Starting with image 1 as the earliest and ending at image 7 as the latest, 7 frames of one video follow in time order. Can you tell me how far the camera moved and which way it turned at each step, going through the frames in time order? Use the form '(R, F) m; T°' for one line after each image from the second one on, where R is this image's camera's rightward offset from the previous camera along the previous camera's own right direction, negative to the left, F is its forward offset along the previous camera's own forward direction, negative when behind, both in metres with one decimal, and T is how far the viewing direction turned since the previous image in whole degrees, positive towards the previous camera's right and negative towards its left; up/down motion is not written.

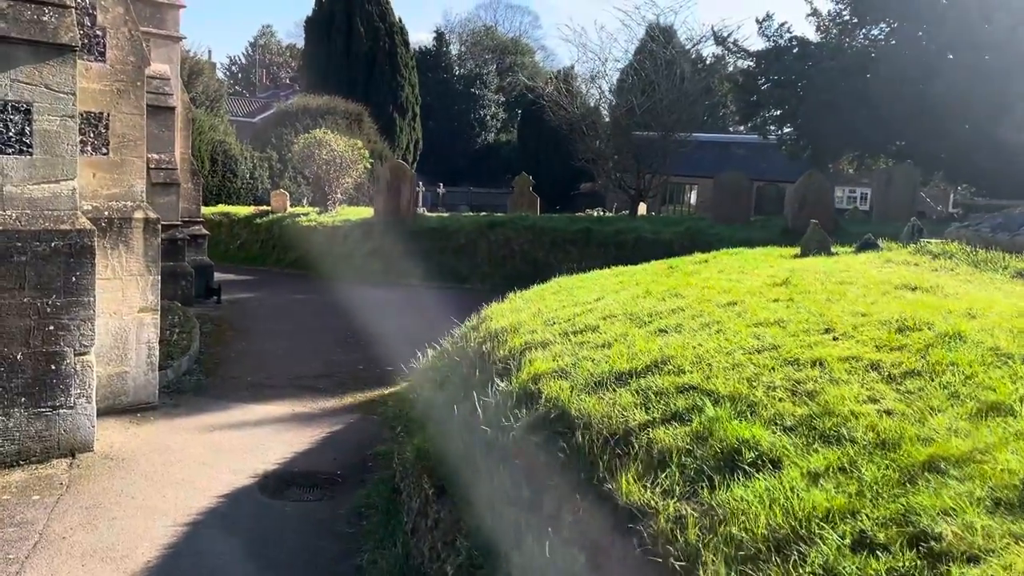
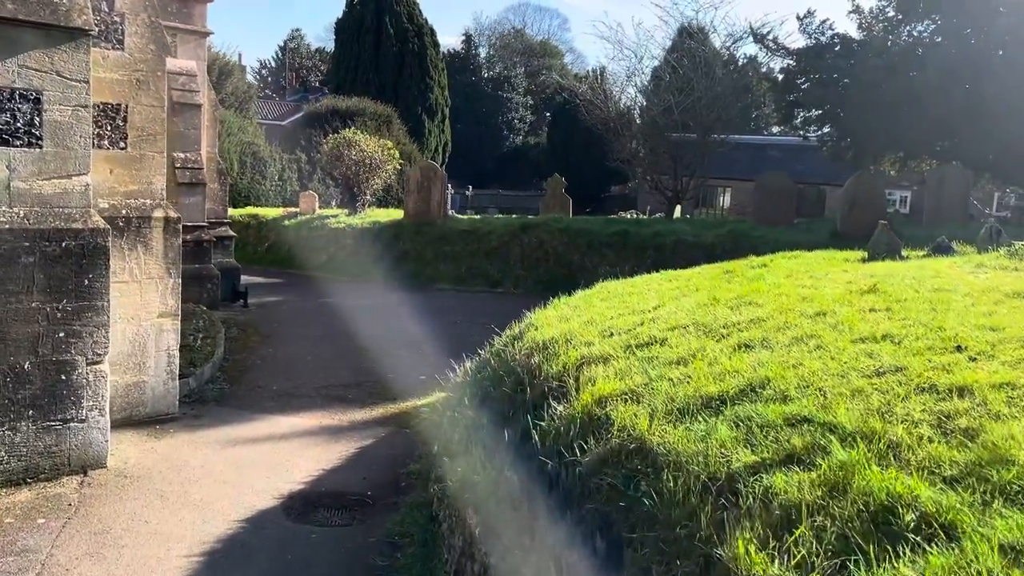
(-0.1, +0.5) m; -2°
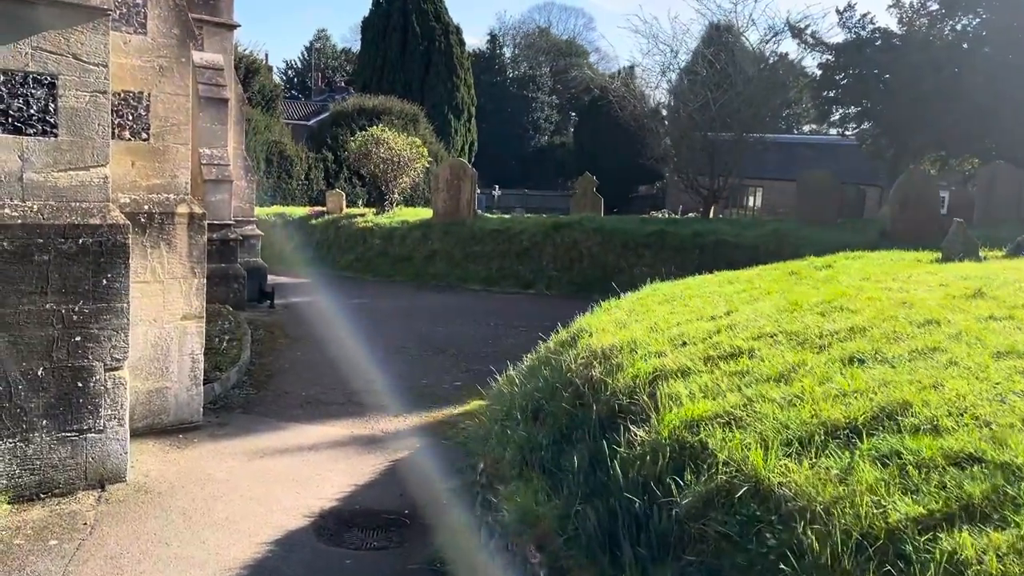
(-0.2, +0.5) m; -2°
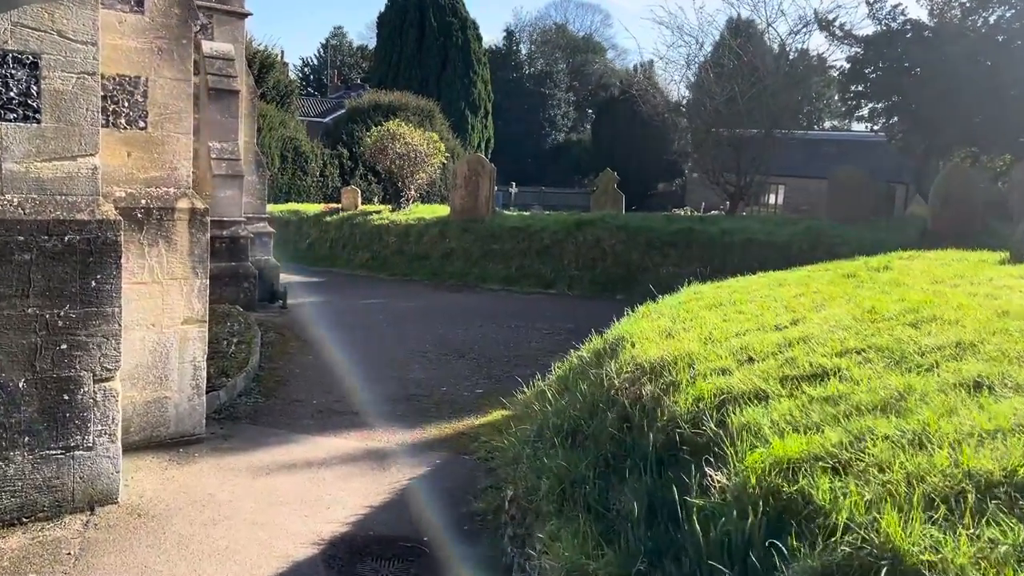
(-0.1, +0.5) m; -1°
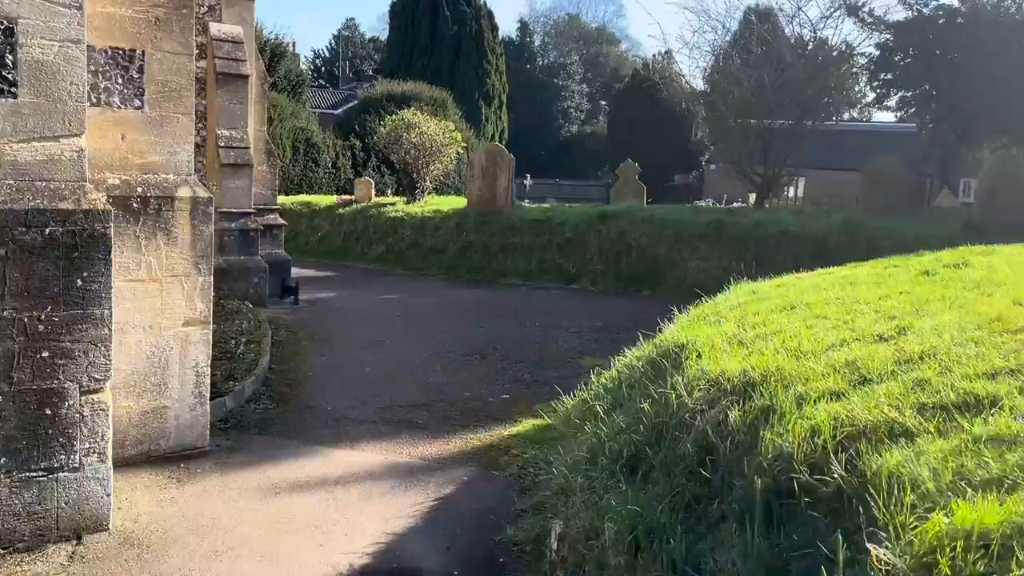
(-0.2, +0.6) m; -1°
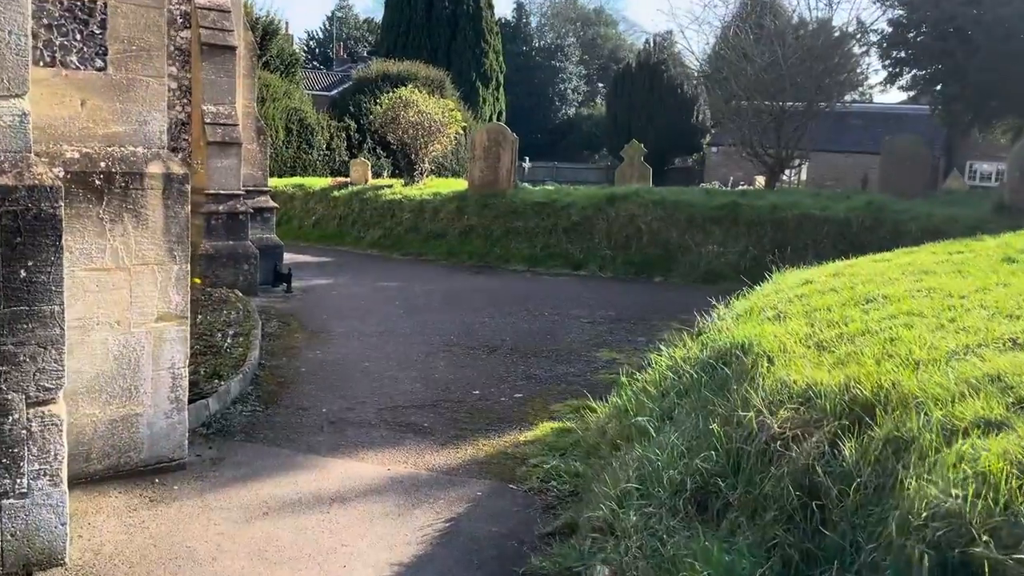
(-0.1, +0.6) m; 0°
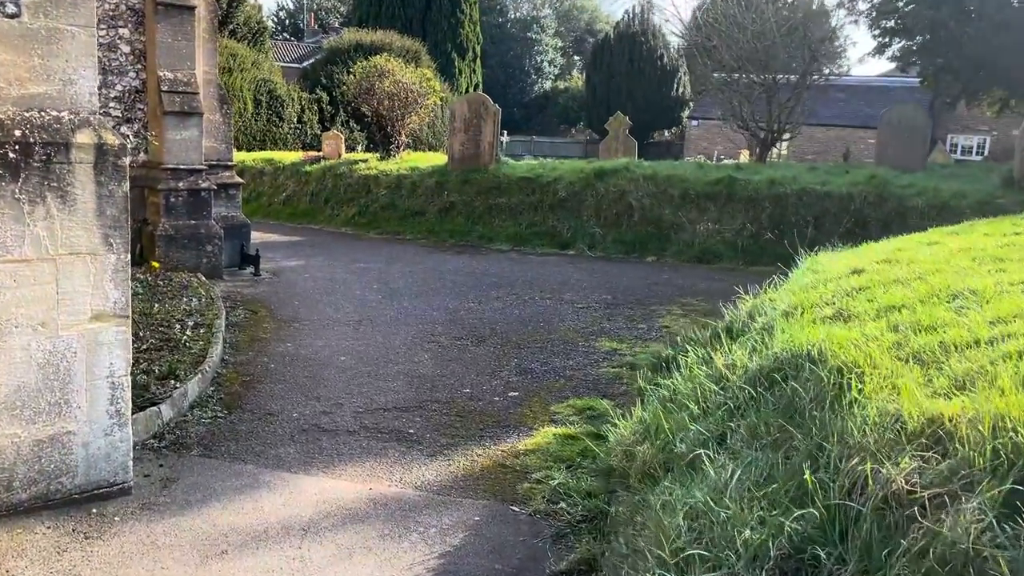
(-0.1, +0.7) m; +2°
